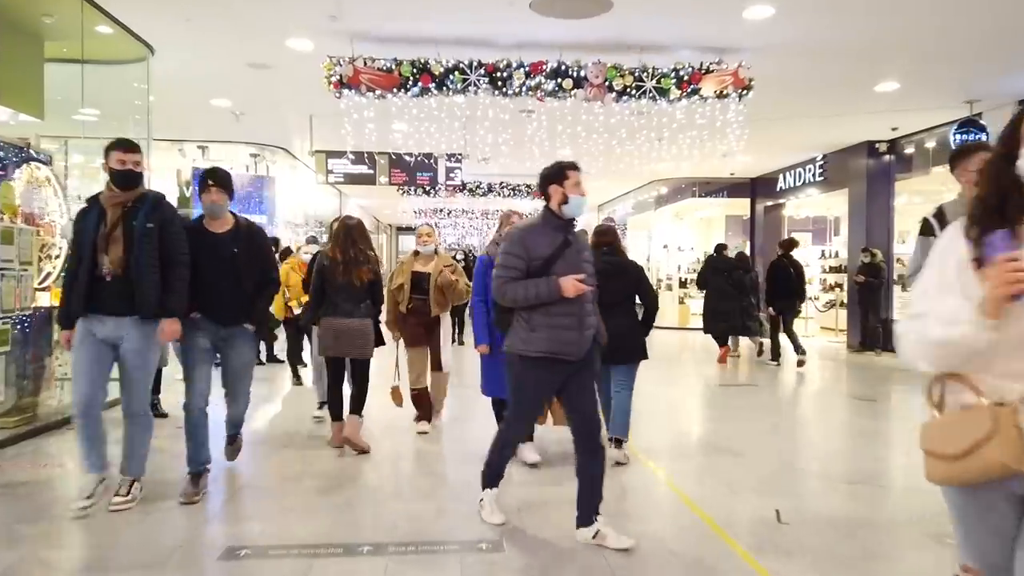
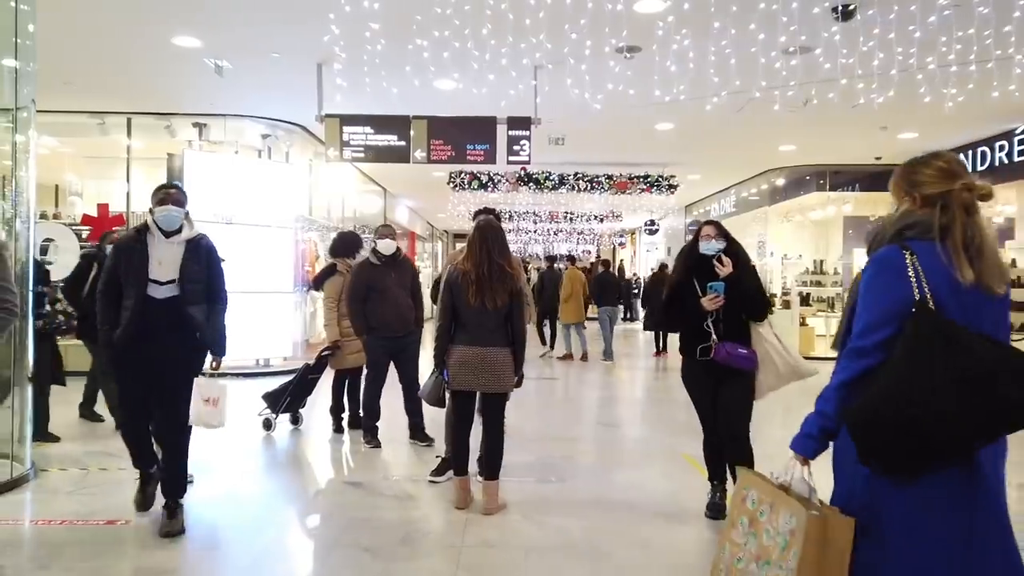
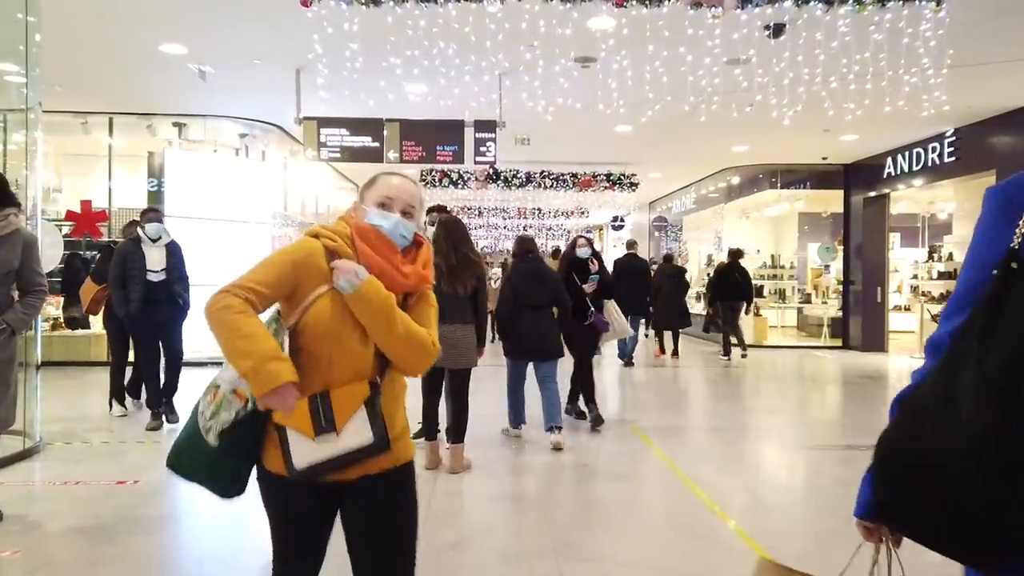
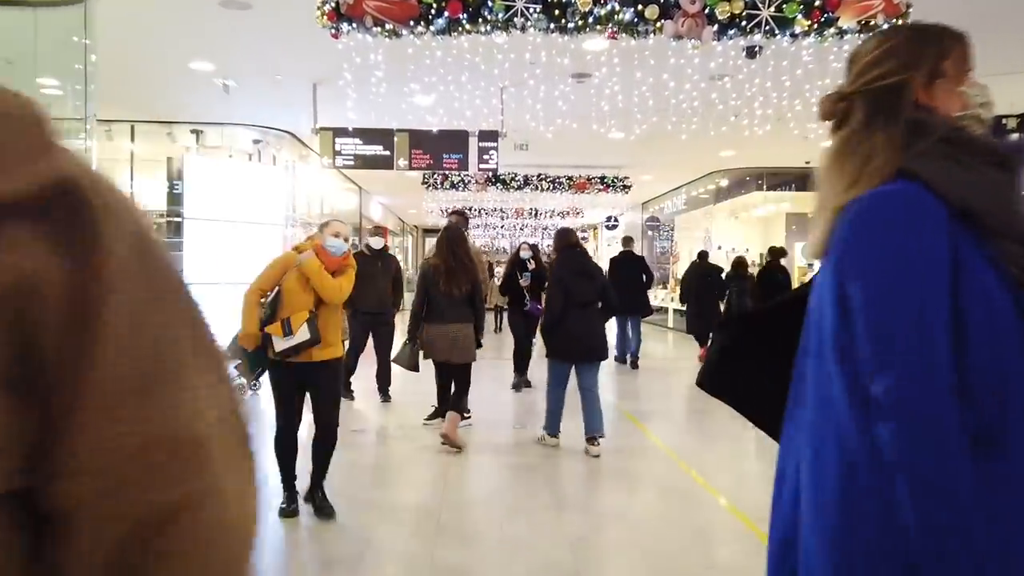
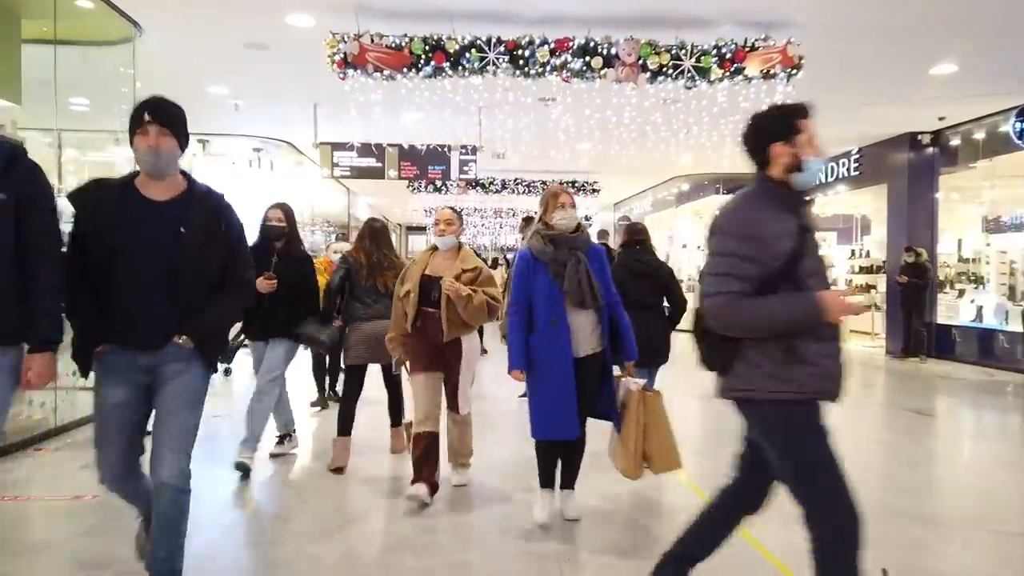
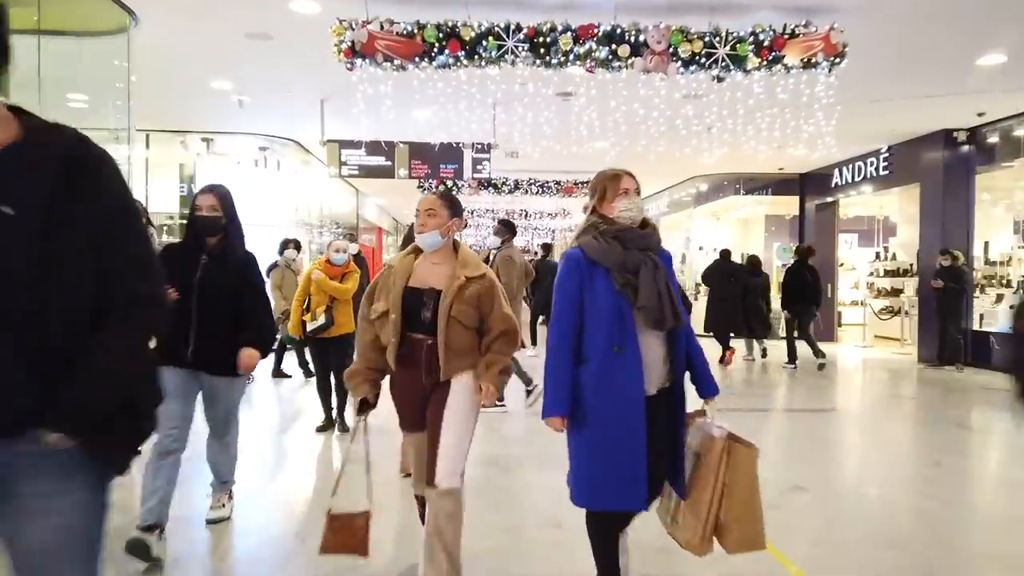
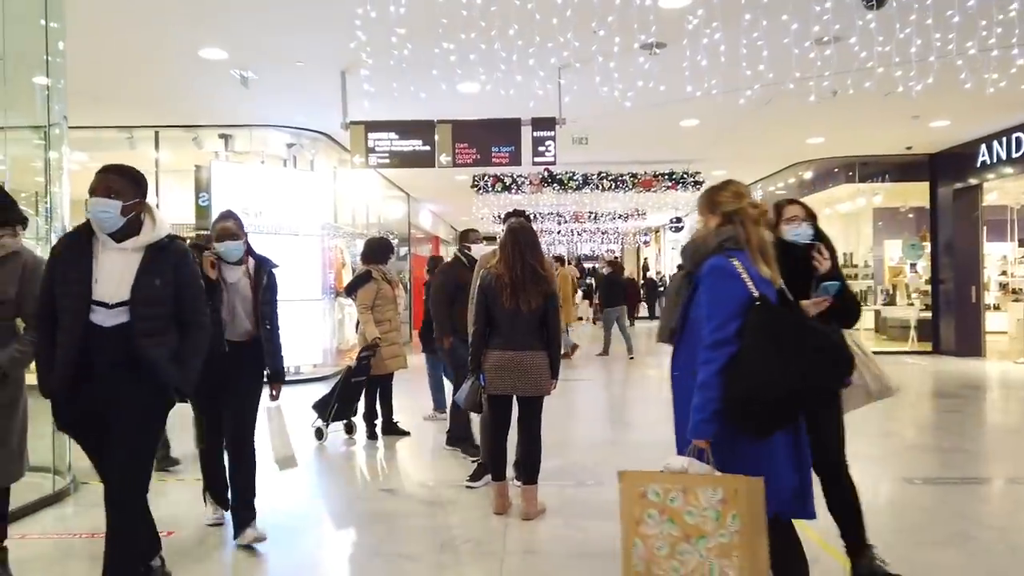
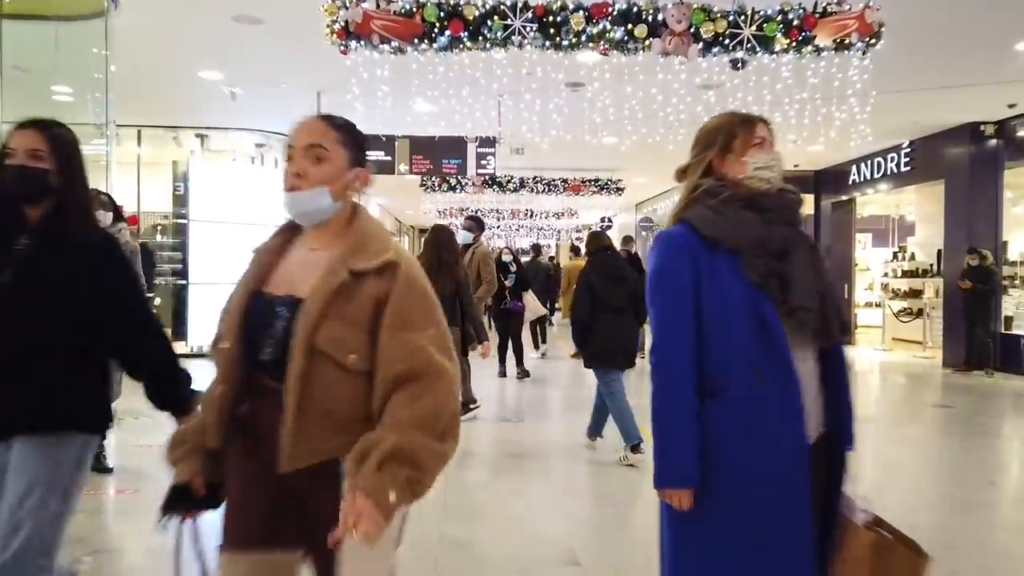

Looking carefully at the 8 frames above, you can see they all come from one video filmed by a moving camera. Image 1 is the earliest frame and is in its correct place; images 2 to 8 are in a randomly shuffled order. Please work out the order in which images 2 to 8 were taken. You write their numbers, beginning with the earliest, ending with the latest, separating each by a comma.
5, 6, 8, 4, 3, 2, 7
